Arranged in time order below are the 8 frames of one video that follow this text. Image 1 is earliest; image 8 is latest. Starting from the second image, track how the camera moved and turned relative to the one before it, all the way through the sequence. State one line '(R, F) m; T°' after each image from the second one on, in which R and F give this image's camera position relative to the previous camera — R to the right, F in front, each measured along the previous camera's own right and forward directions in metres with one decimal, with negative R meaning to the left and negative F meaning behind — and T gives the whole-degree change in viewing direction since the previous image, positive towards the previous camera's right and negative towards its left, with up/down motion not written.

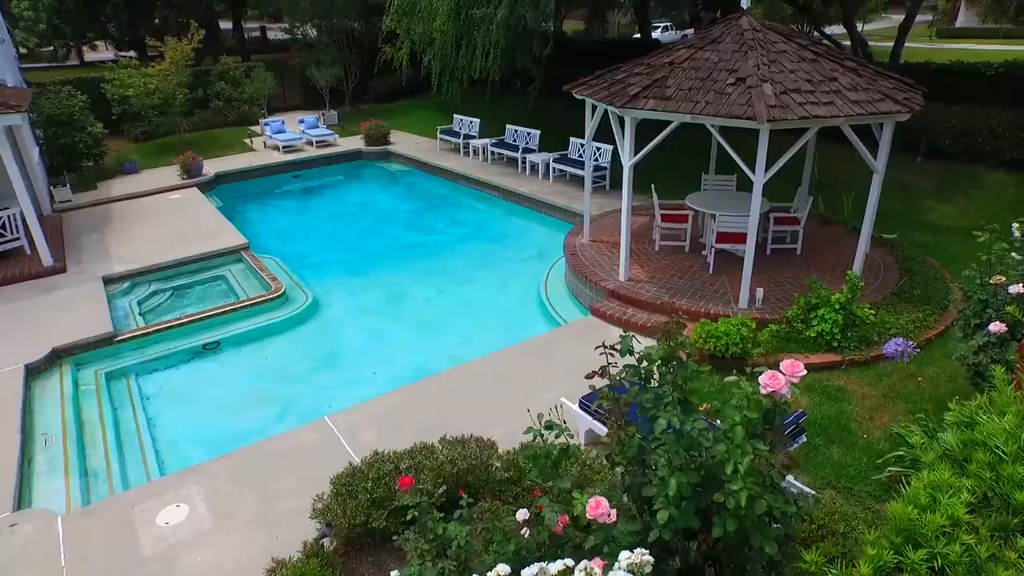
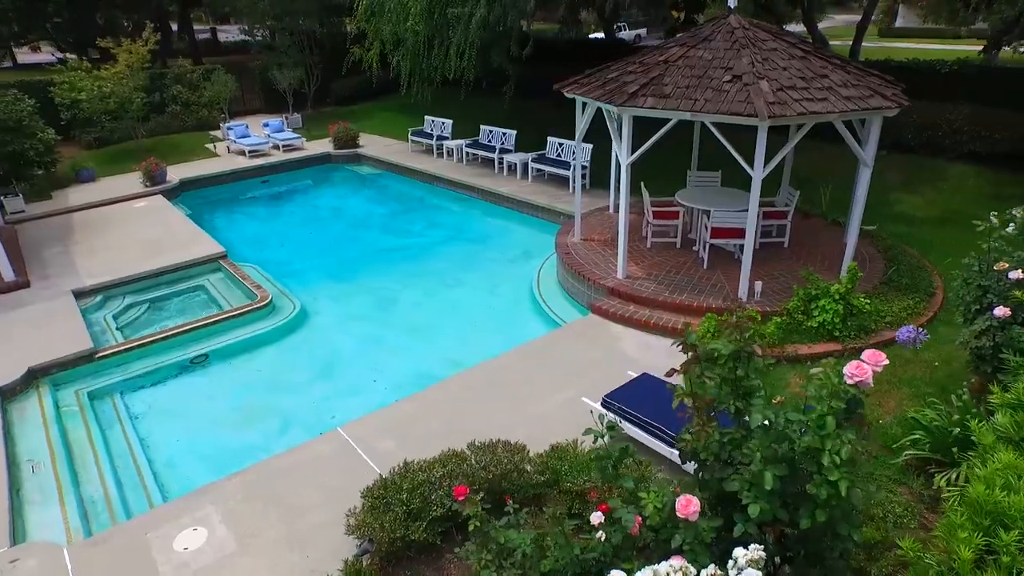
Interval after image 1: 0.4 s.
(-0.5, +0.1) m; +4°
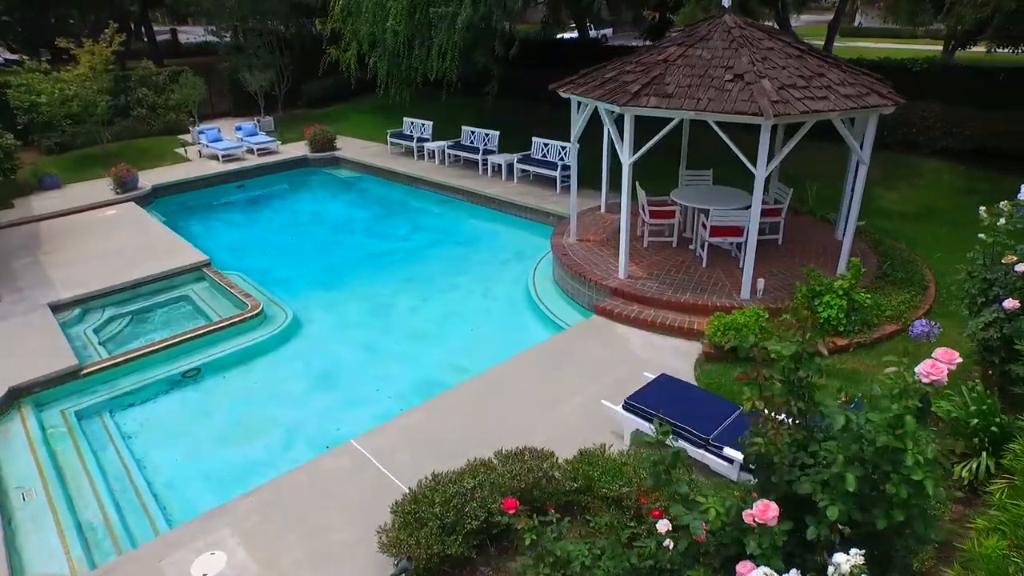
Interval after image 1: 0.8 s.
(-0.4, +0.1) m; +3°
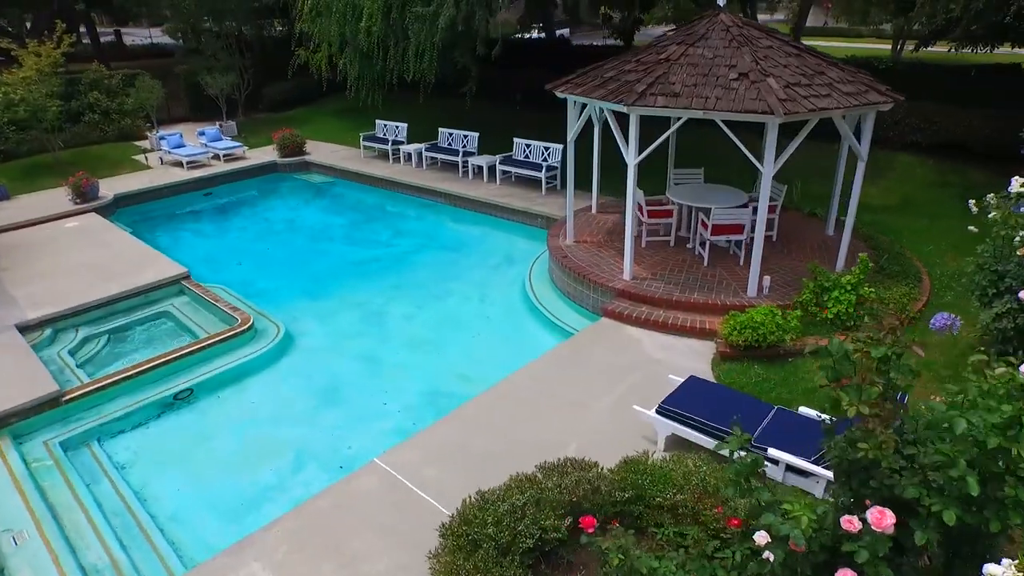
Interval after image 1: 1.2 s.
(-0.6, +0.2) m; +4°
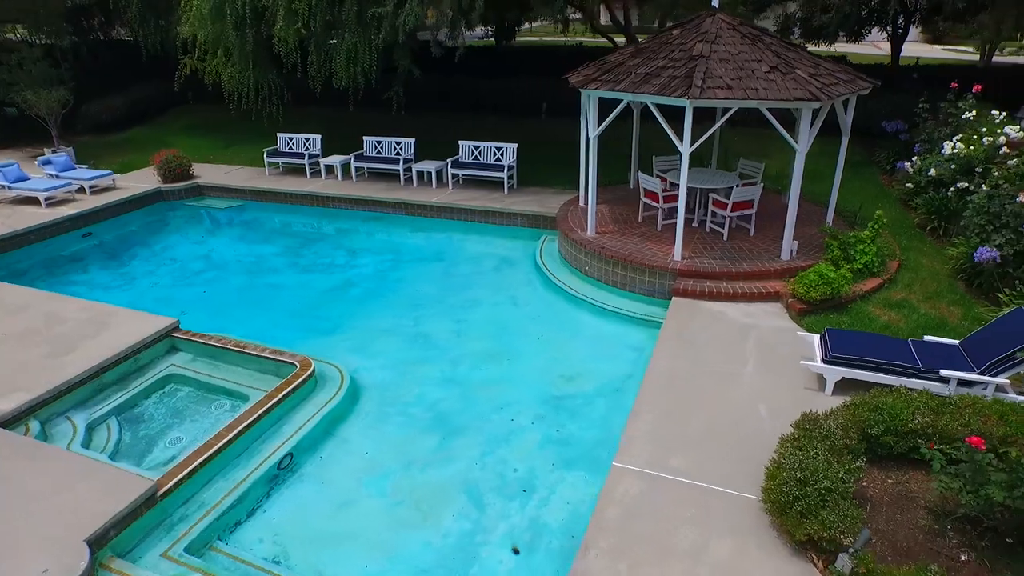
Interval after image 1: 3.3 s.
(-3.4, +0.6) m; +19°
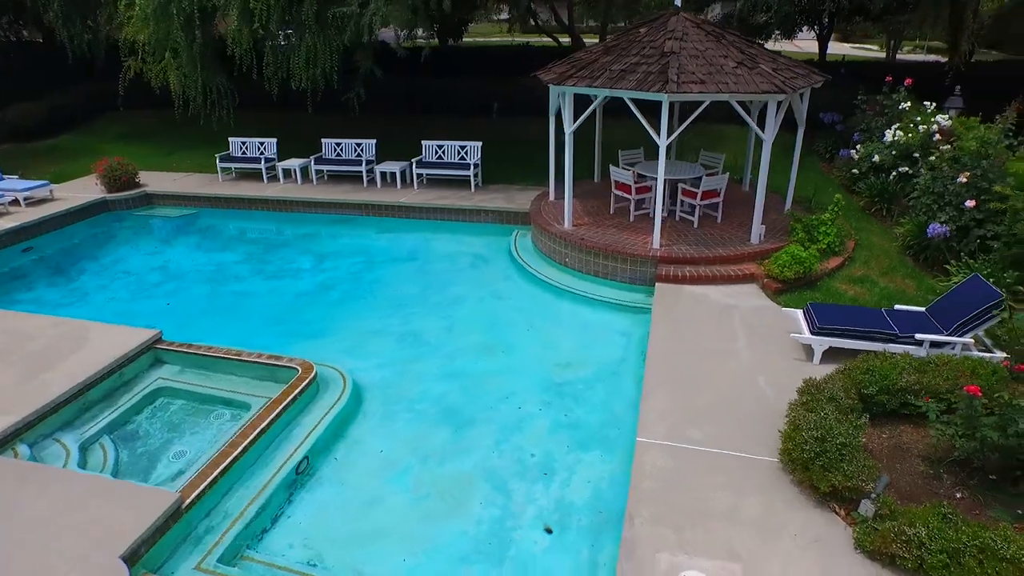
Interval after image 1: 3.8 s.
(-0.8, -0.1) m; +6°
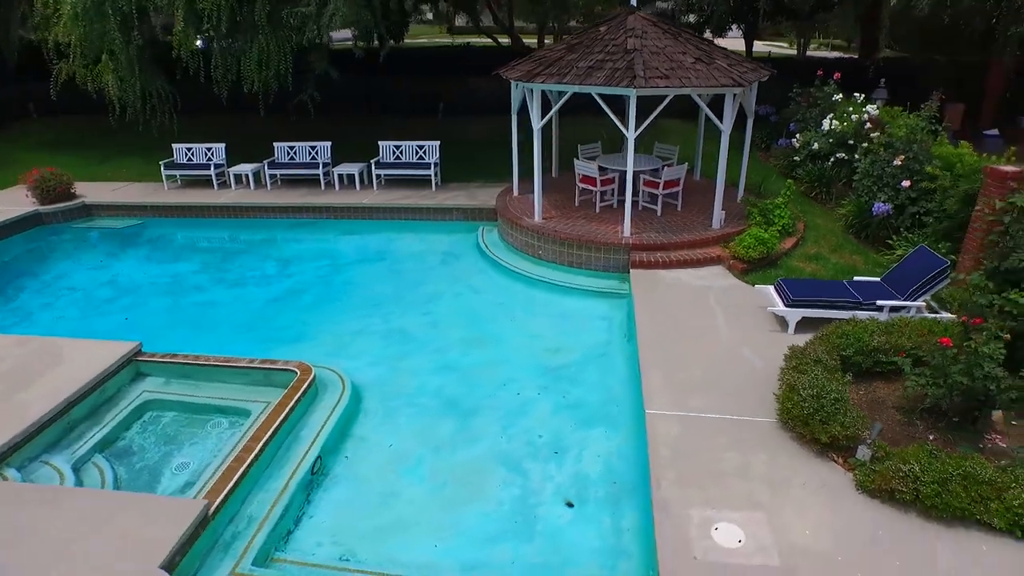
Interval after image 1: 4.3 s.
(-0.7, -0.2) m; +7°
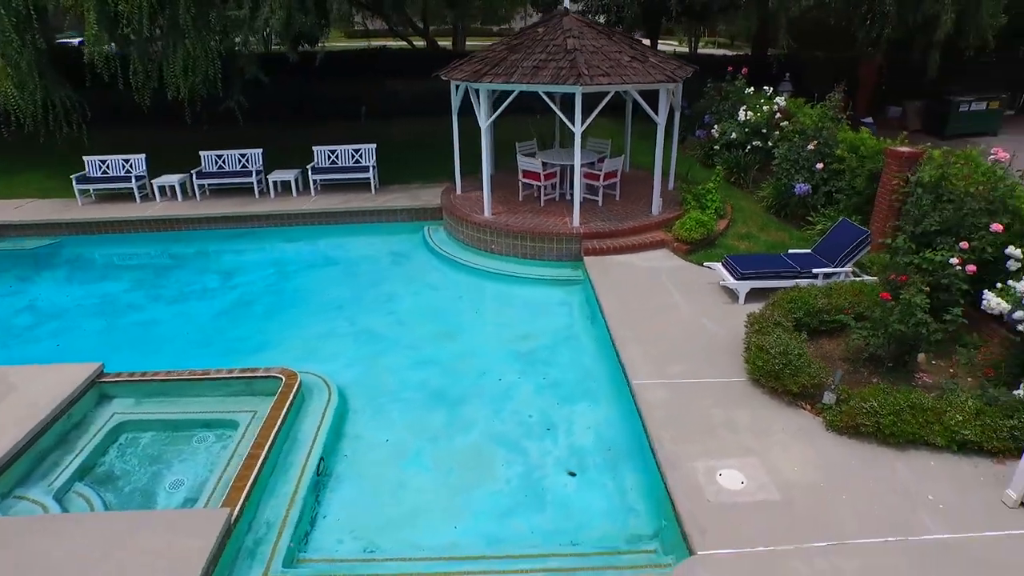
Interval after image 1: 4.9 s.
(-0.8, -0.2) m; +9°
